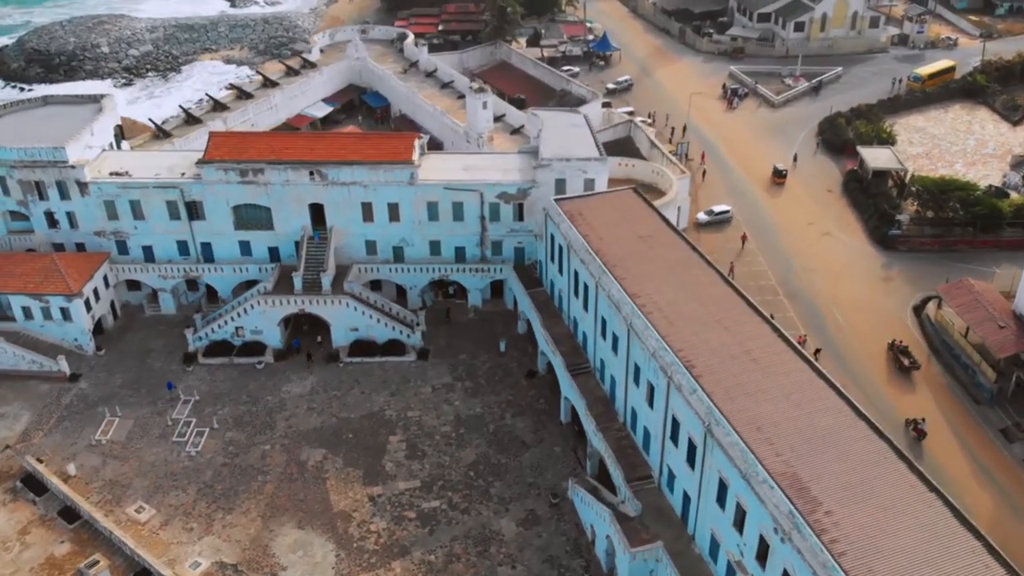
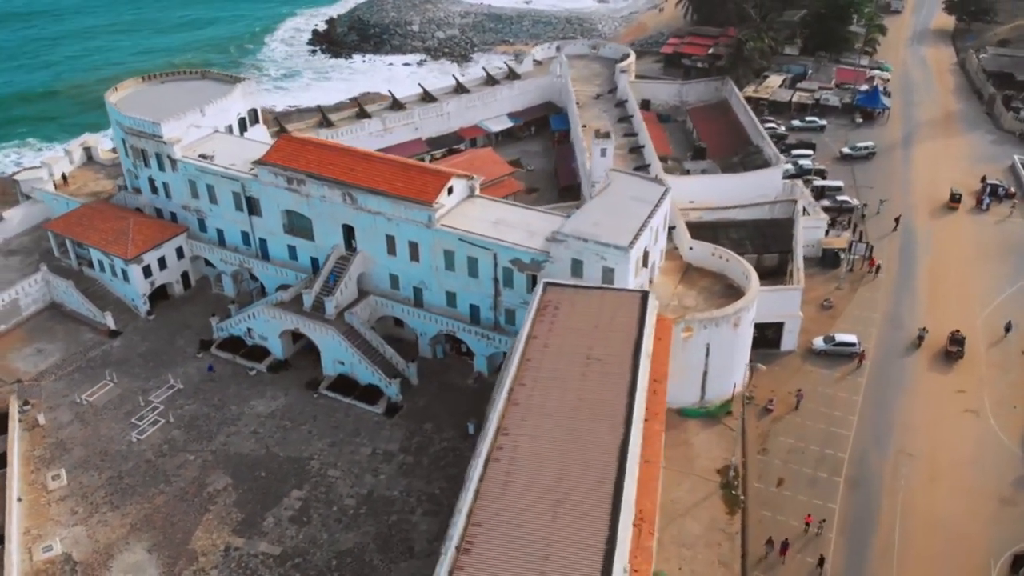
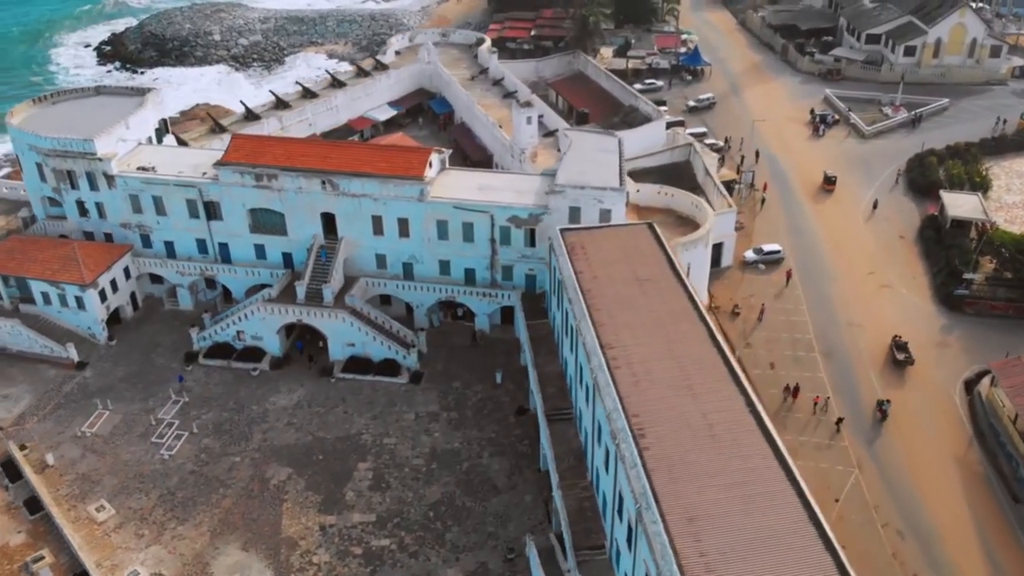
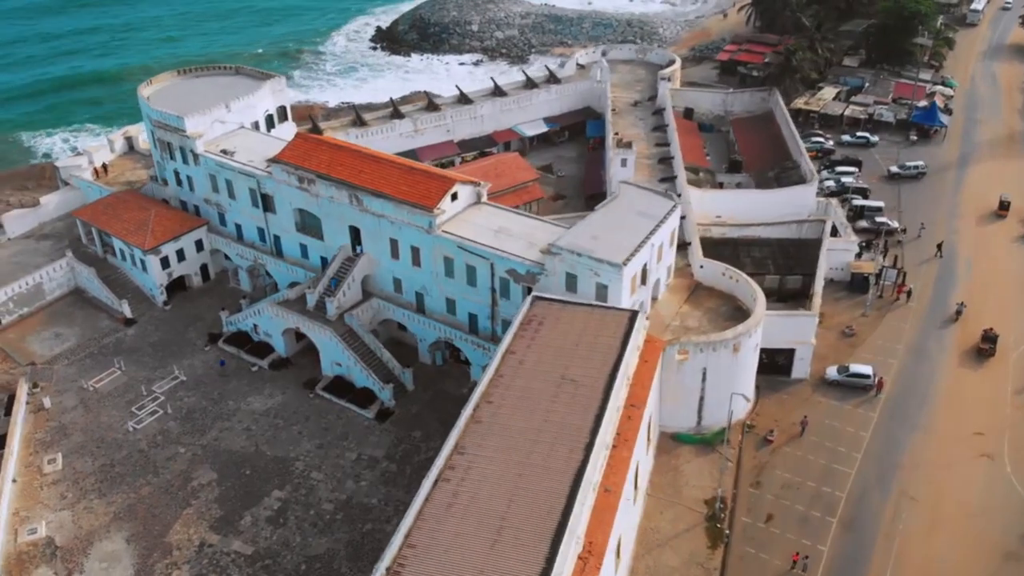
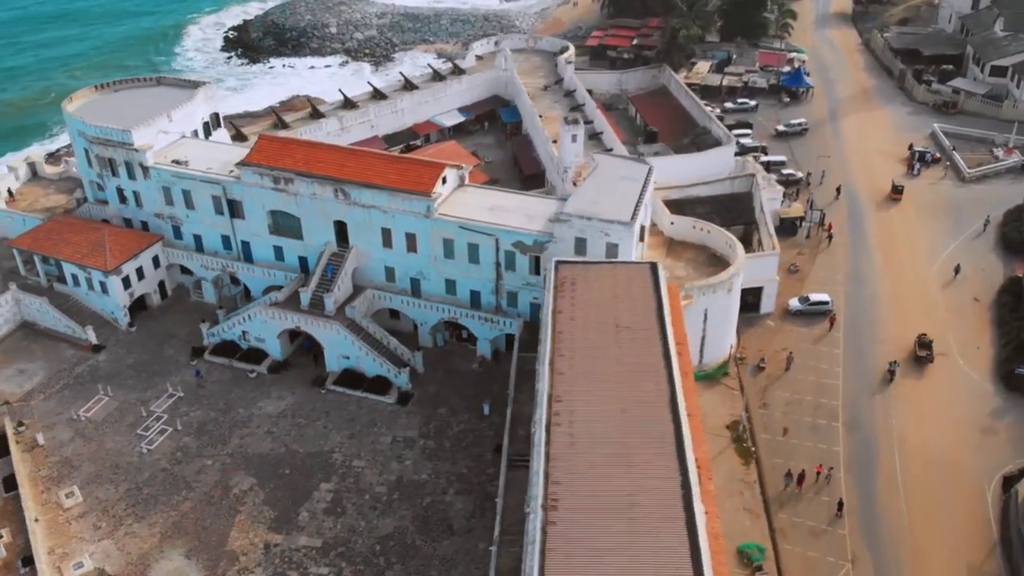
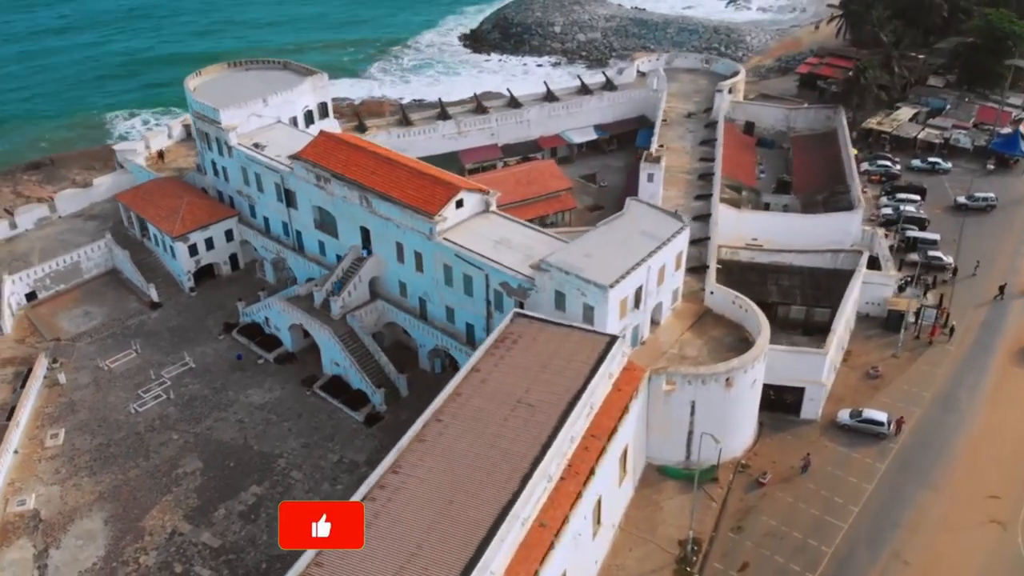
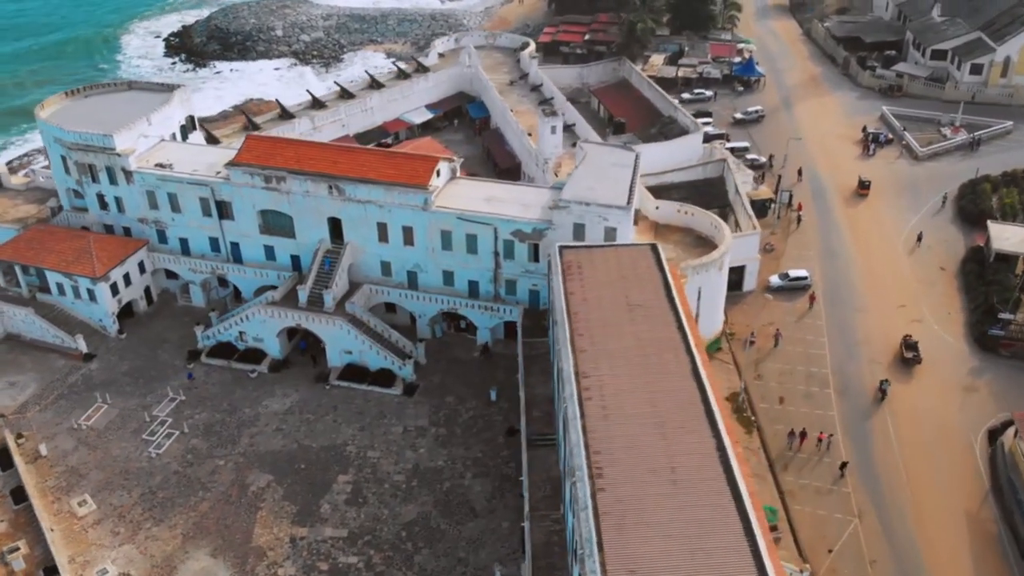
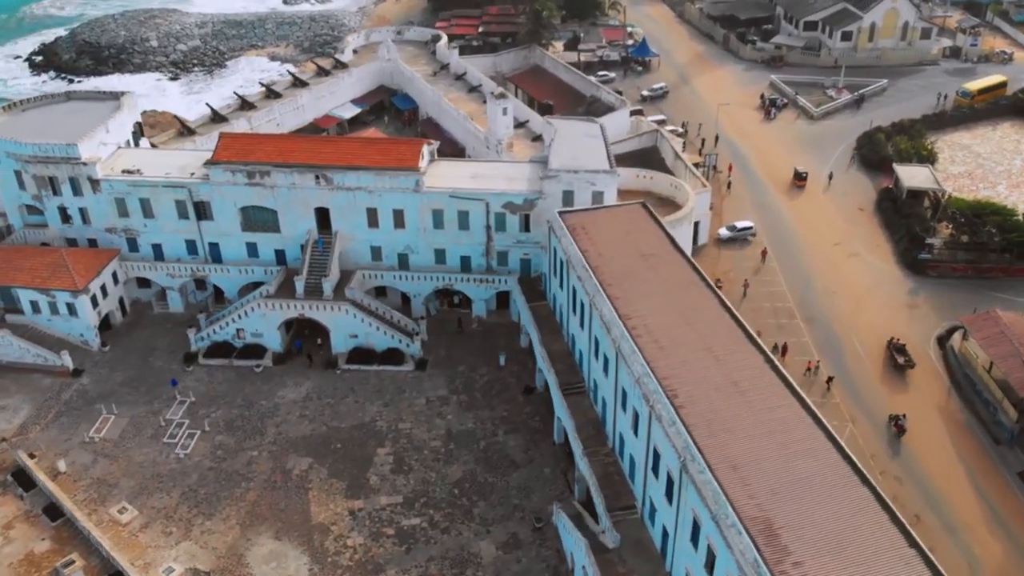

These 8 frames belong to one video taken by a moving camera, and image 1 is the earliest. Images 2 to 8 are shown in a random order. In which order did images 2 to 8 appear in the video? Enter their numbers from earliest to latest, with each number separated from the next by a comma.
8, 3, 7, 5, 2, 4, 6
